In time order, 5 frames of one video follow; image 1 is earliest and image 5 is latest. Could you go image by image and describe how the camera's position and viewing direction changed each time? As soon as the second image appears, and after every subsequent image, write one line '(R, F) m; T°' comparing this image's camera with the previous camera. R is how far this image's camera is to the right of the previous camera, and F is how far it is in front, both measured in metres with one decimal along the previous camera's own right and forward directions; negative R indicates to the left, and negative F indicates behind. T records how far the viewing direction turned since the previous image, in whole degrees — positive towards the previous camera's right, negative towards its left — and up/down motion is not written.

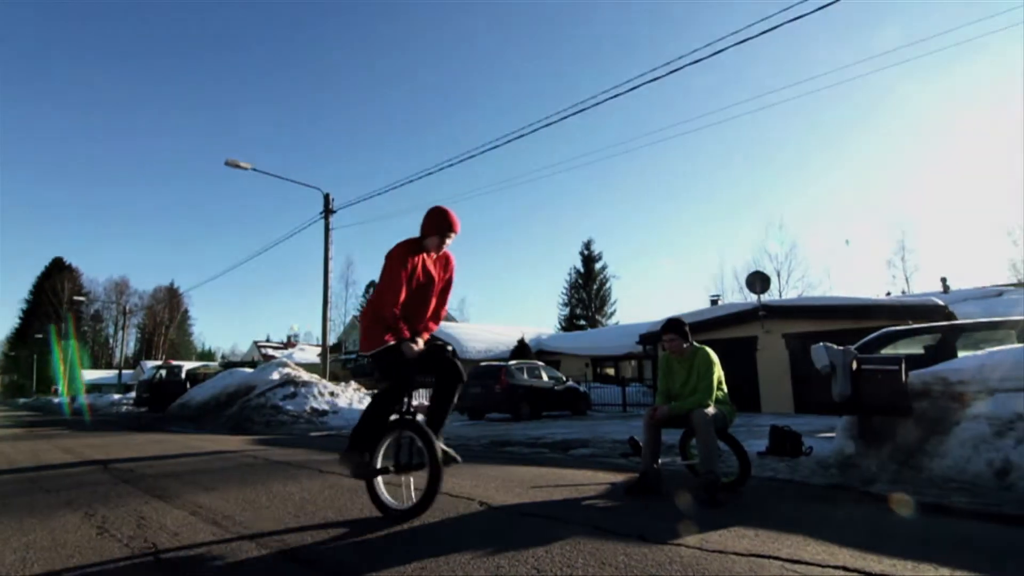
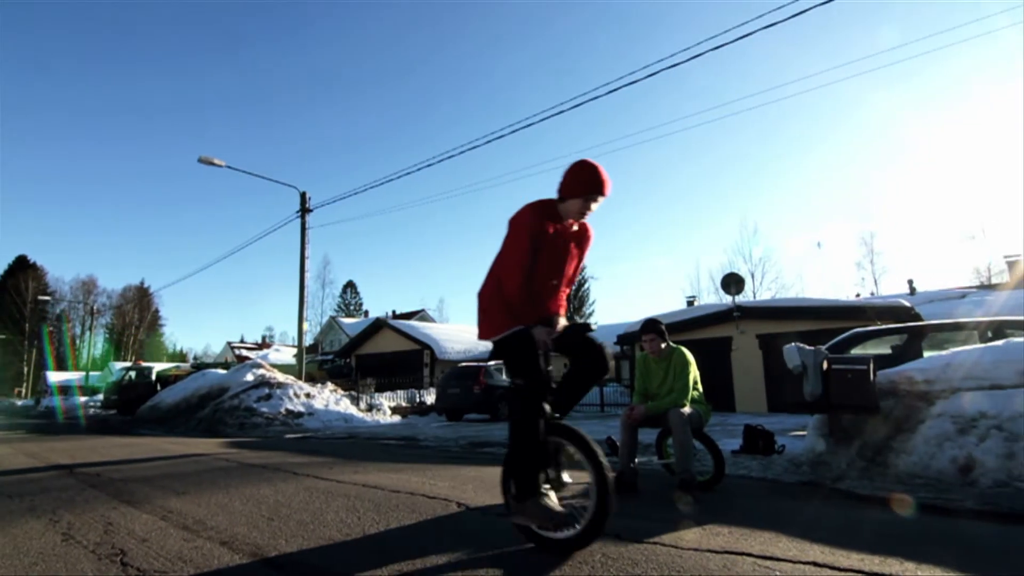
(0.0, +0.6) m; +2°
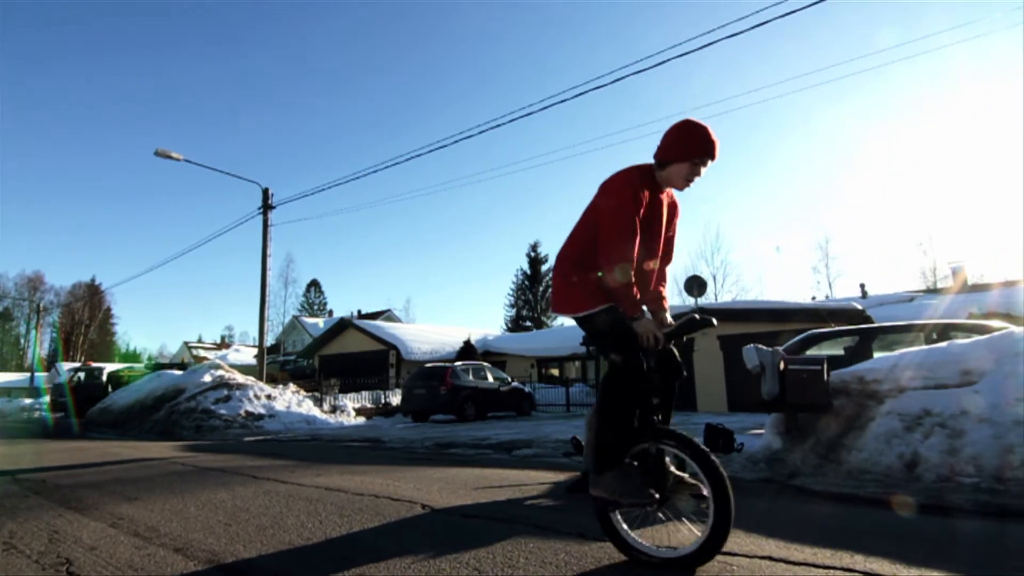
(0.0, +0.9) m; +3°
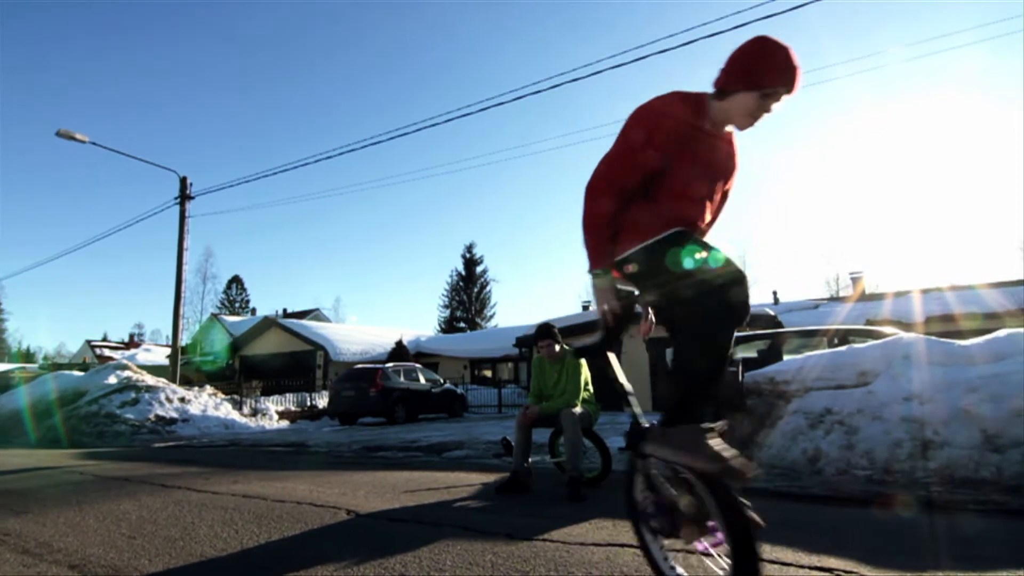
(+0.1, +2.0) m; +5°
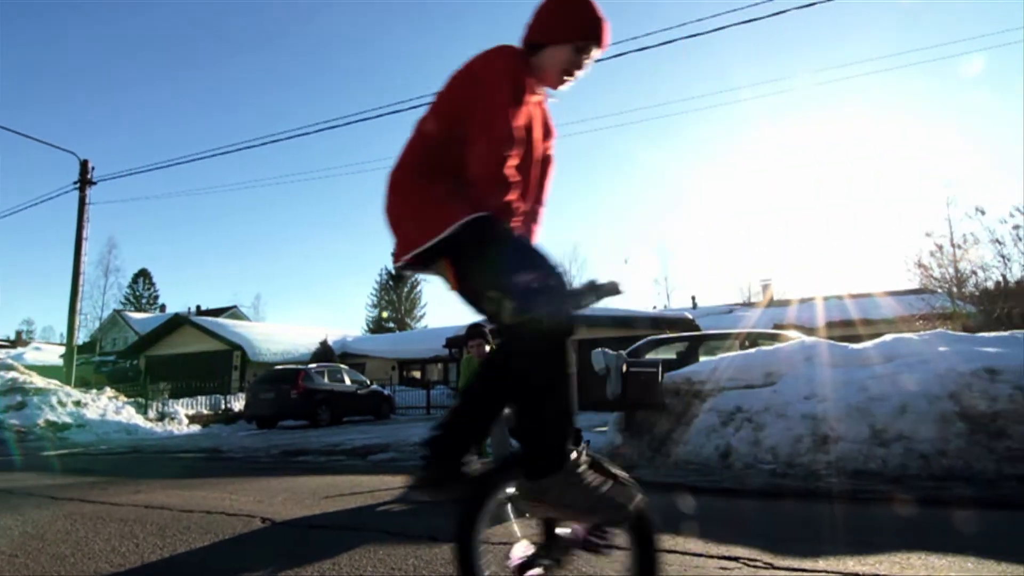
(0.0, +2.5) m; +6°
